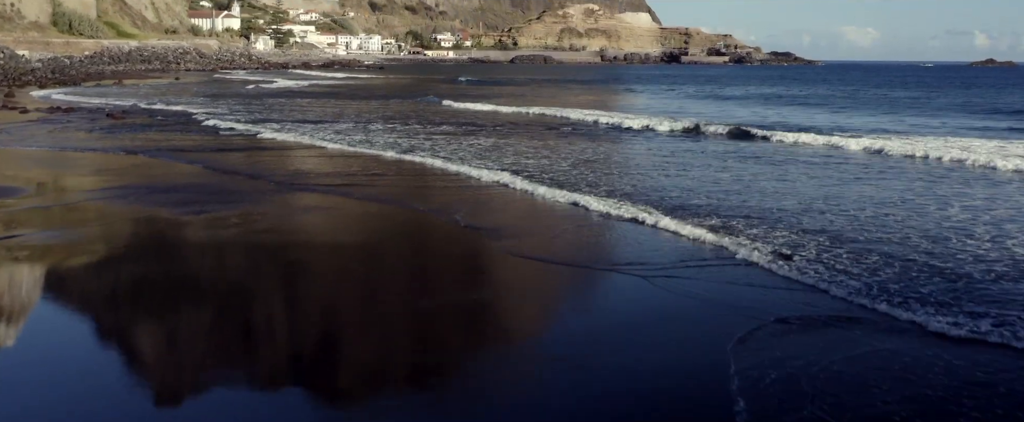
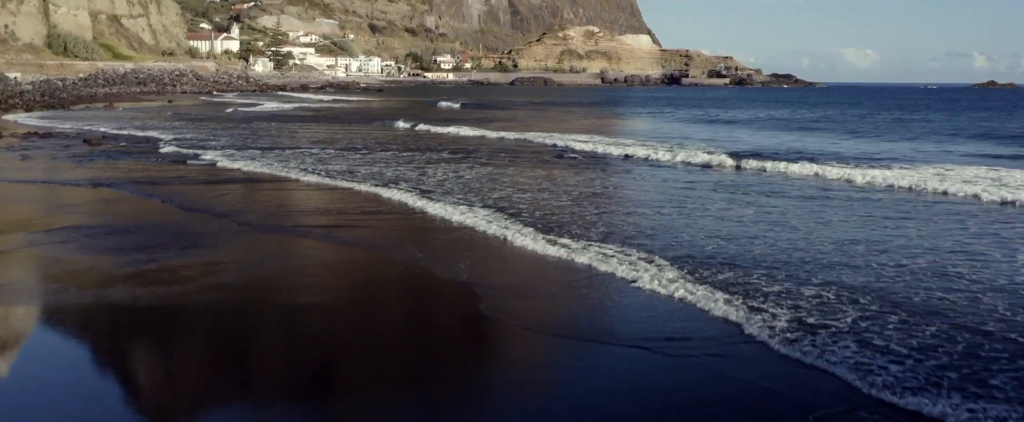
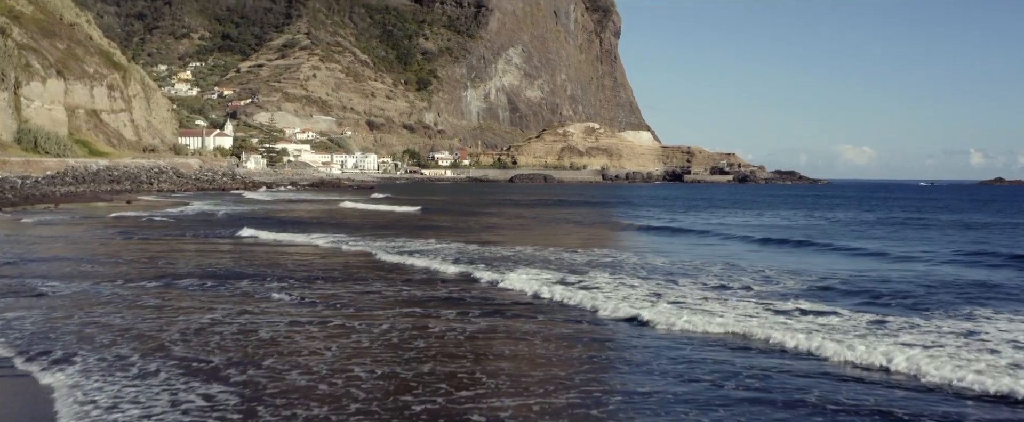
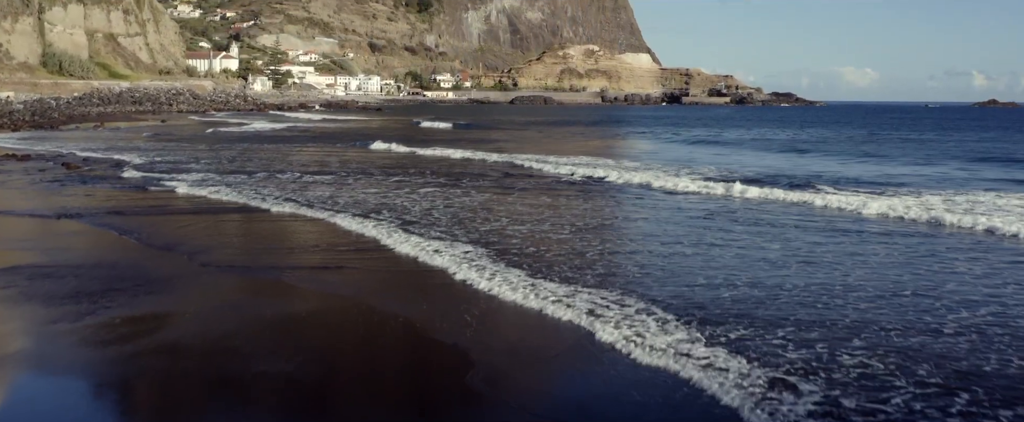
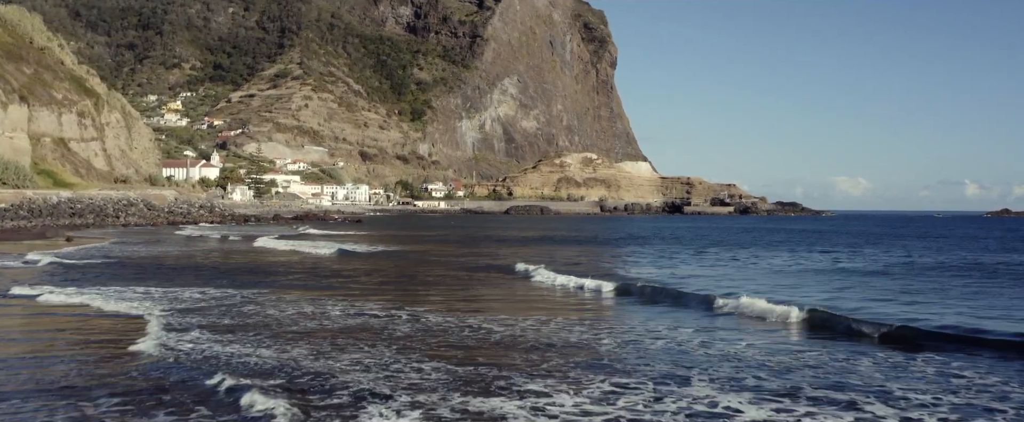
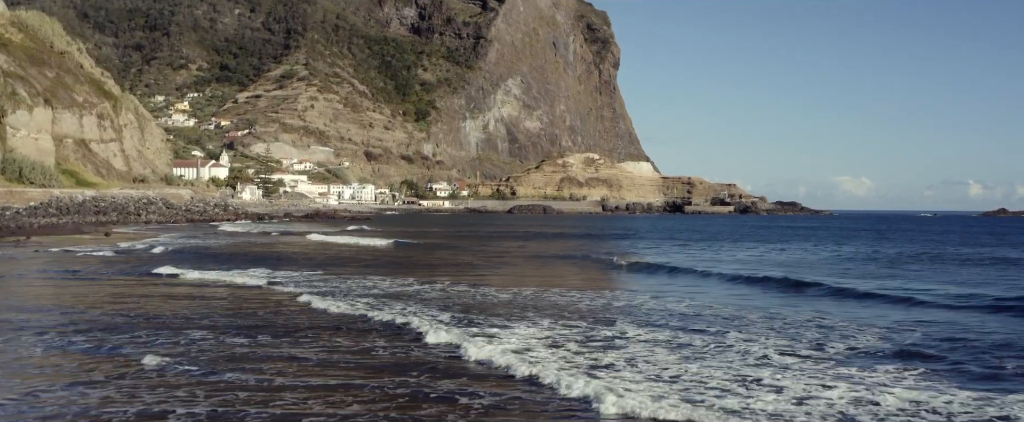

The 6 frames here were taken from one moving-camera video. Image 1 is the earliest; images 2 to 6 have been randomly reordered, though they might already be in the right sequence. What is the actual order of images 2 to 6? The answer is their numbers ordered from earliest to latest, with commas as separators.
2, 4, 3, 6, 5
